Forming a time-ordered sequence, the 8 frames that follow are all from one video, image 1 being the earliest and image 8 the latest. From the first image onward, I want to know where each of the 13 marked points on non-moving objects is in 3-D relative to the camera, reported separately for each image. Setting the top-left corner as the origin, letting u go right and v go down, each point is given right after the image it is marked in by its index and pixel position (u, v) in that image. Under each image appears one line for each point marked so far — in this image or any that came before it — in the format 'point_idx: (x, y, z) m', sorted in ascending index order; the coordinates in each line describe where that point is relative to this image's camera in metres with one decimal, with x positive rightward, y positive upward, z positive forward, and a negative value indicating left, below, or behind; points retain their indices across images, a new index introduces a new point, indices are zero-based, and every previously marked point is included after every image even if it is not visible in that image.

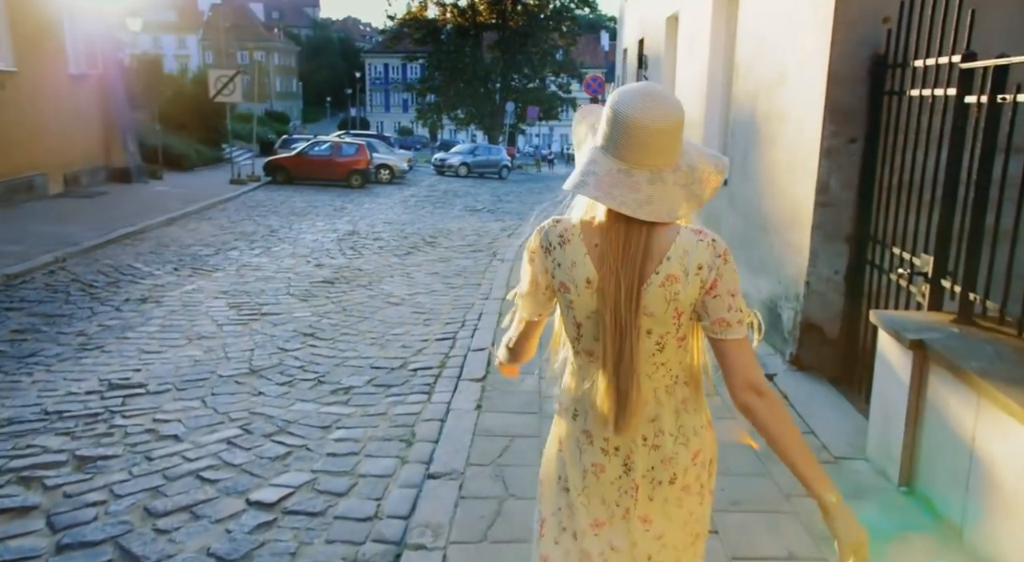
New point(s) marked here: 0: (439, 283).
0: (-0.9, 0.0, +9.9) m
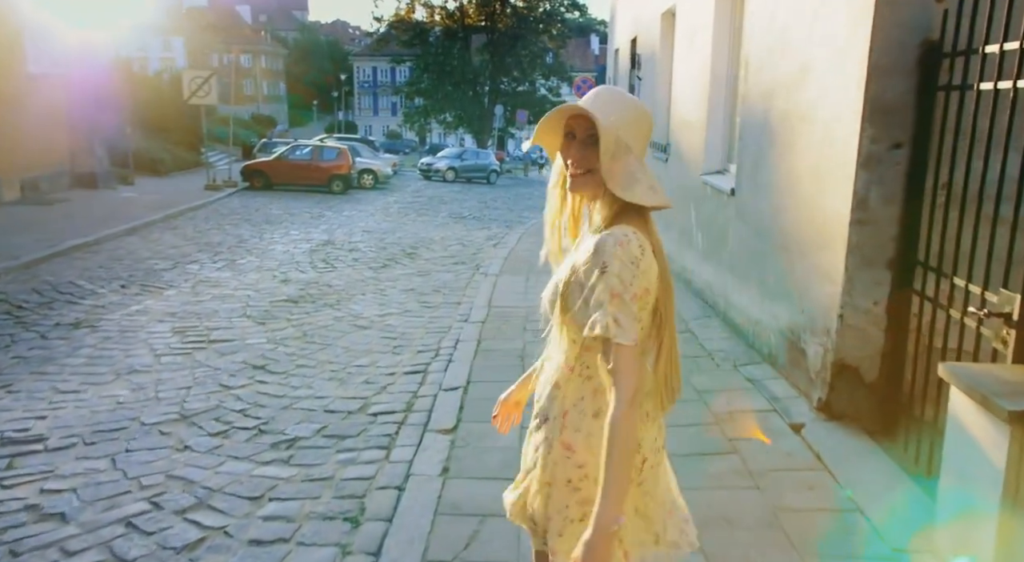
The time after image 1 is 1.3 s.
0: (-1.1, -0.2, +9.0) m
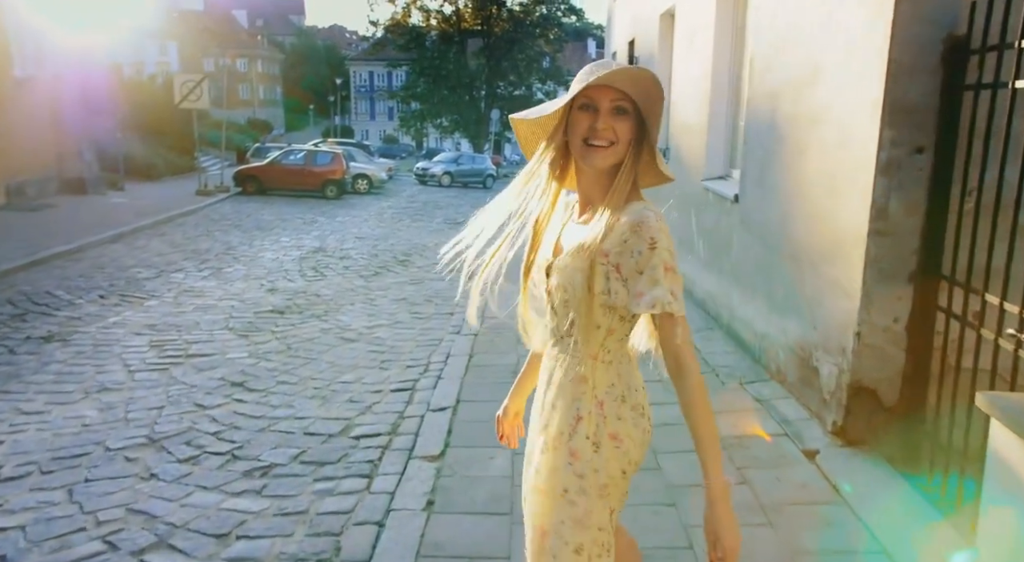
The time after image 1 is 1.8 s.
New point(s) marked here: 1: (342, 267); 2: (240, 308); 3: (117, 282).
0: (-1.2, -0.4, +8.7) m
1: (-2.6, +0.2, +12.1) m
2: (-3.0, -0.3, +8.6) m
3: (-4.8, 0.0, +9.6) m
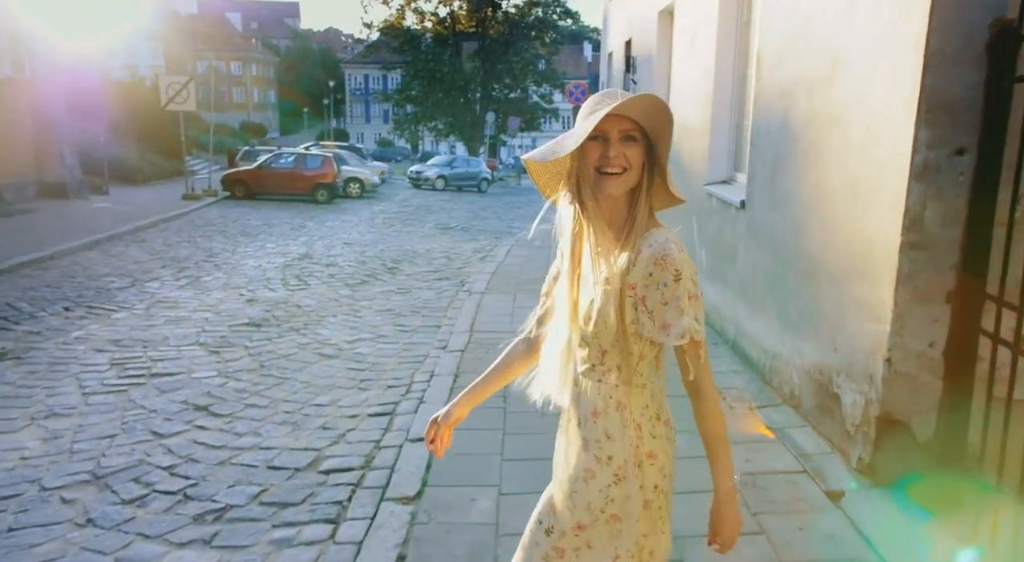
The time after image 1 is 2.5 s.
0: (-1.3, -0.5, +8.2) m
1: (-2.7, +0.1, +11.6) m
2: (-3.1, -0.4, +8.1) m
3: (-4.9, -0.1, +9.1) m
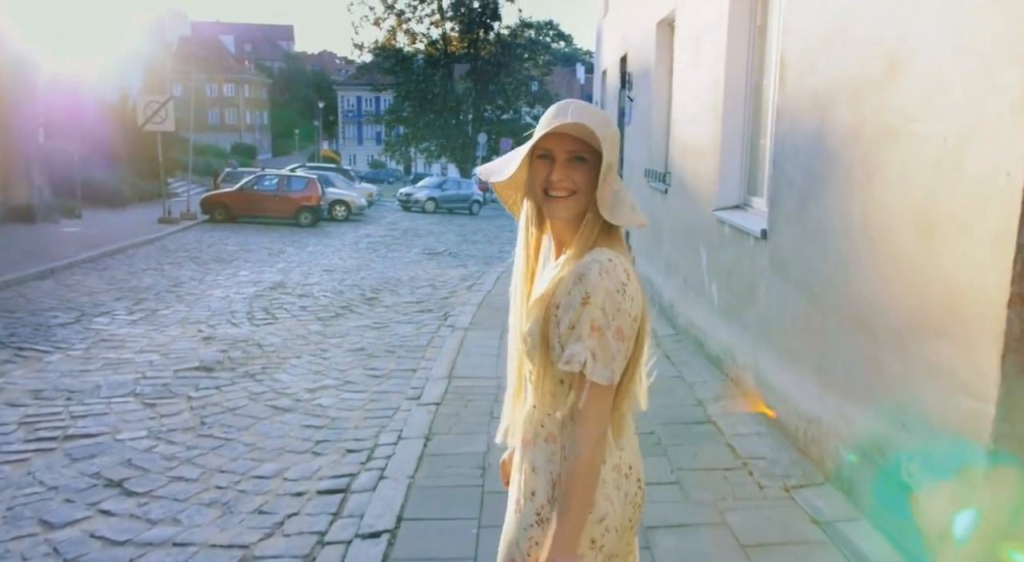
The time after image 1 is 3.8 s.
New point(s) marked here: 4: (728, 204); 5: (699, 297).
0: (-1.4, -0.8, +7.2) m
1: (-2.9, -0.3, +10.6) m
2: (-3.2, -0.8, +7.1) m
3: (-5.1, -0.5, +8.1) m
4: (+1.8, +0.6, +6.7) m
5: (+1.7, -0.1, +7.2) m
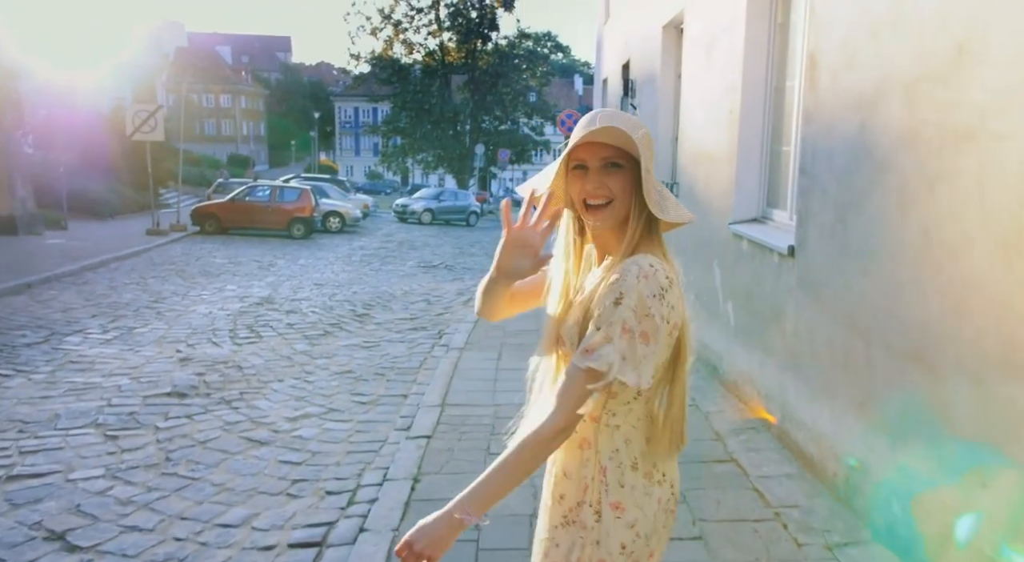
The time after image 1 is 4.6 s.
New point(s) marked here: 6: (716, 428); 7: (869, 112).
0: (-1.4, -1.0, +6.7) m
1: (-2.9, -0.6, +10.1) m
2: (-3.2, -0.9, +6.6) m
3: (-5.1, -0.7, +7.6) m
4: (+1.8, +0.5, +6.1) m
5: (+1.7, -0.3, +6.7) m
6: (+1.4, -1.0, +5.3) m
7: (+1.7, +0.8, +3.7) m
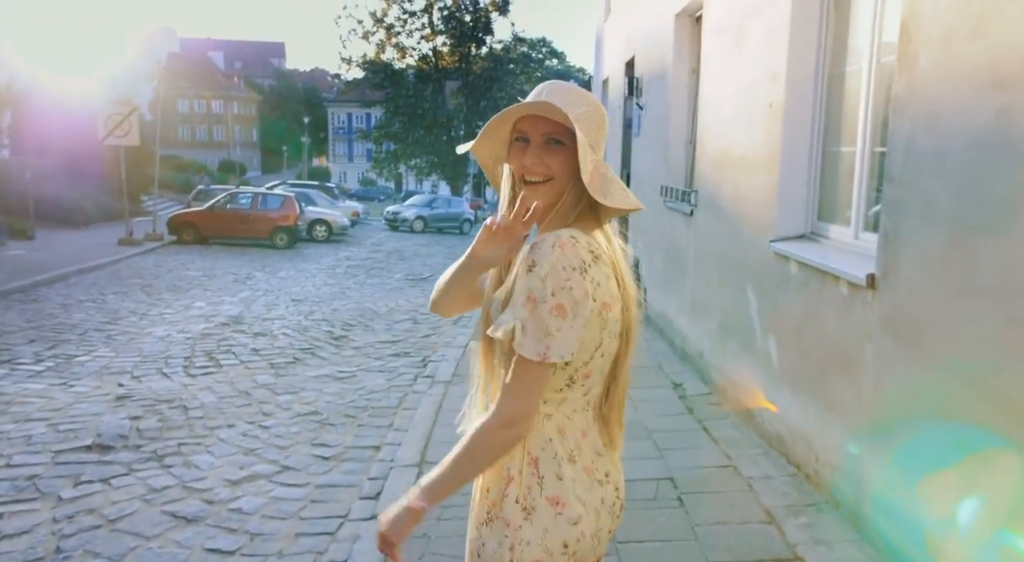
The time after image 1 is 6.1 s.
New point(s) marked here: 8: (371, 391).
0: (-1.5, -1.2, +5.6) m
1: (-3.0, -0.8, +9.0) m
2: (-3.3, -1.1, +5.4) m
3: (-5.1, -0.9, +6.4) m
4: (+1.8, +0.3, +5.0) m
5: (+1.7, -0.5, +5.6) m
6: (+1.3, -1.2, +4.1) m
7: (+1.6, +0.6, +2.6) m
8: (-1.3, -1.0, +7.2) m
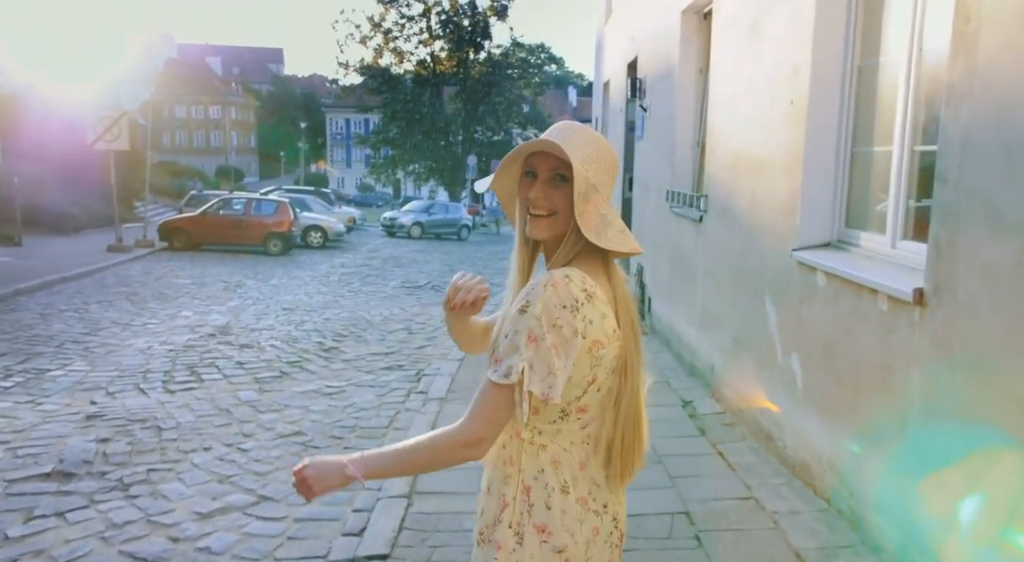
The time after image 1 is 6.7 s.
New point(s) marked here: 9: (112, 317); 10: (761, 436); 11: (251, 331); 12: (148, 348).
0: (-1.5, -1.2, +5.1) m
1: (-3.0, -0.9, +8.5) m
2: (-3.3, -1.2, +5.0) m
3: (-5.1, -1.0, +5.9) m
4: (+1.8, +0.2, +4.6) m
5: (+1.7, -0.6, +5.2) m
6: (+1.3, -1.2, +3.7) m
7: (+1.6, +0.6, +2.1) m
8: (-1.3, -1.1, +6.7) m
9: (-5.5, -0.5, +10.9) m
10: (+1.6, -1.0, +5.2) m
11: (-3.5, -0.7, +10.5) m
12: (-4.2, -0.8, +9.0) m
